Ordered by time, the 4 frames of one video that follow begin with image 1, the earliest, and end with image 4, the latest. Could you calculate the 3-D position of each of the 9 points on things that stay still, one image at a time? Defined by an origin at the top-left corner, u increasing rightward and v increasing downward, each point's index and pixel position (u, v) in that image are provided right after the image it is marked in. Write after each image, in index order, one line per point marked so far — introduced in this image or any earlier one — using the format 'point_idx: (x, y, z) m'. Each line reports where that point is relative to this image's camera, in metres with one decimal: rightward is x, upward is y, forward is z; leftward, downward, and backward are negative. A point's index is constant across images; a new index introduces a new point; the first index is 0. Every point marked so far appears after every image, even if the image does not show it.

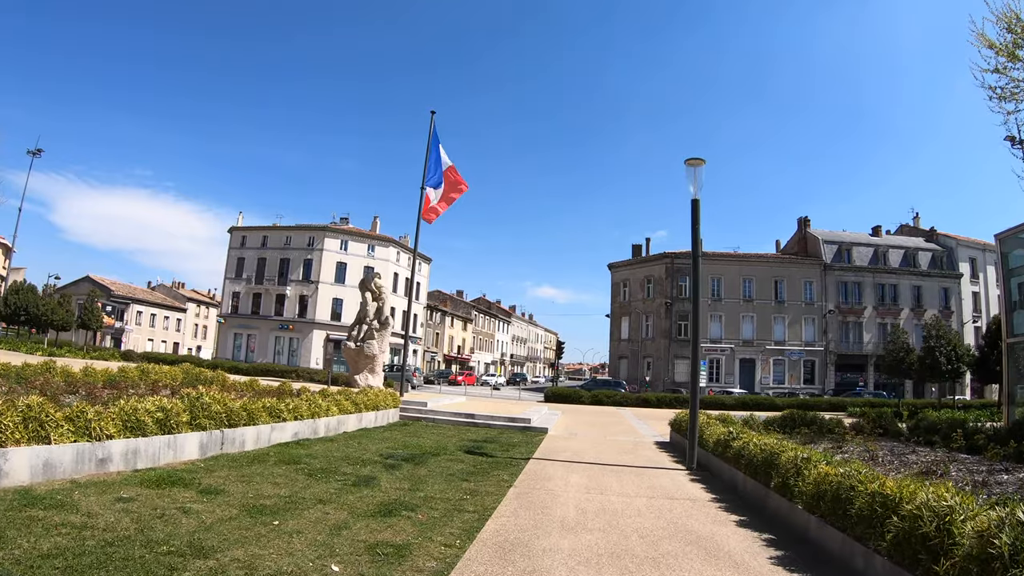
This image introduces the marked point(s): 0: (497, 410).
0: (-0.4, -3.5, +17.0) m
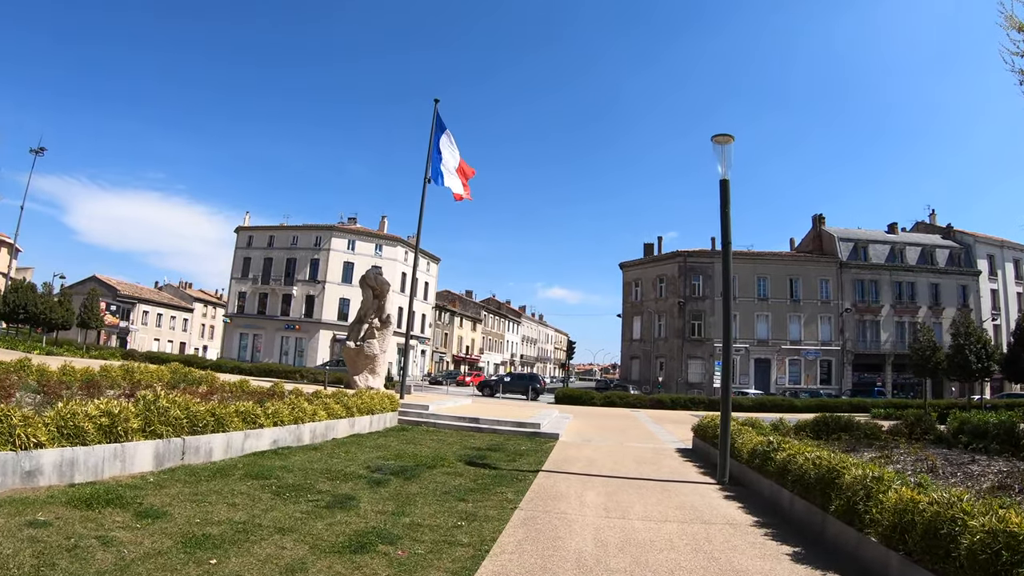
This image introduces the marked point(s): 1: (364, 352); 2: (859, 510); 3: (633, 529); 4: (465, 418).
0: (-0.2, -3.4, +15.8) m
1: (-4.9, -2.1, +19.5) m
2: (+3.0, -1.9, +5.1) m
3: (+1.2, -2.3, +5.6) m
4: (-1.1, -3.1, +14.0) m
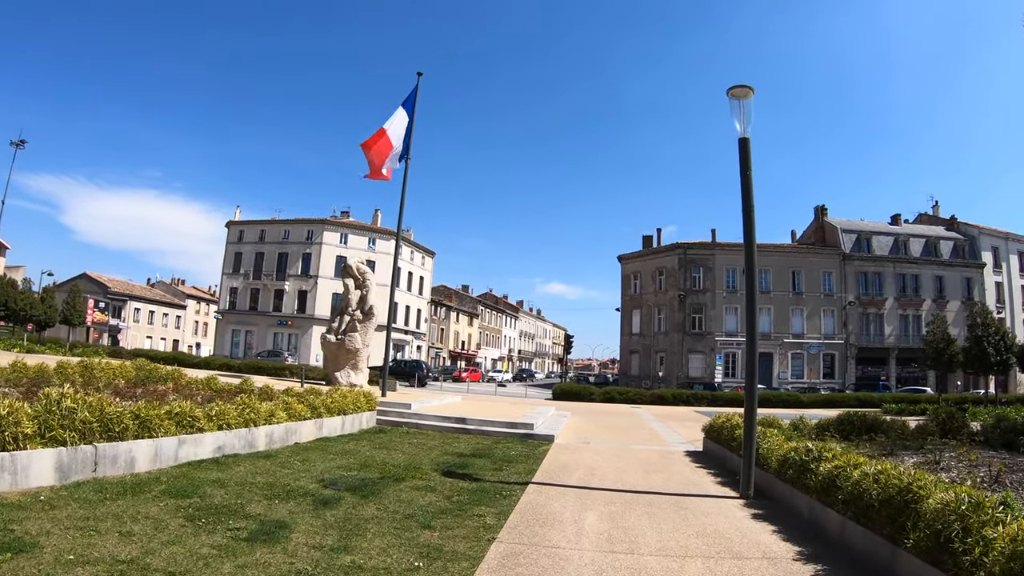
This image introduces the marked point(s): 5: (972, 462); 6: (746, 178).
0: (-0.5, -3.0, +14.5) m
1: (-5.2, -1.8, +18.2) m
2: (+2.9, -1.7, +3.8) m
3: (+1.0, -2.0, +4.3) m
4: (-1.3, -2.8, +12.6) m
5: (+6.0, -2.3, +7.7) m
6: (+3.0, +1.4, +7.7) m
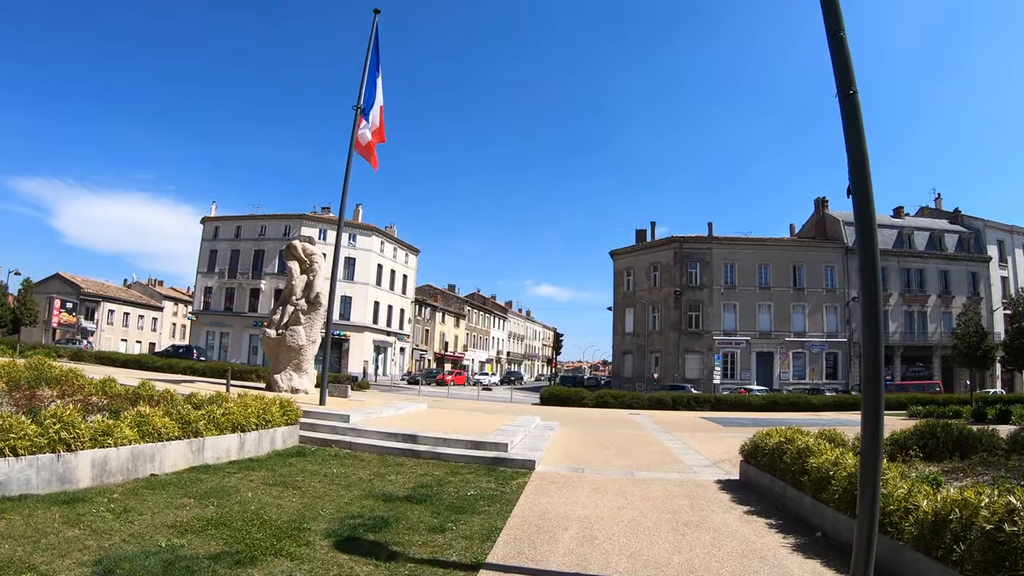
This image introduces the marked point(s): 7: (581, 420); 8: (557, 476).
0: (-1.0, -2.6, +11.4) m
1: (-5.8, -1.4, +15.0) m
2: (+2.5, -1.2, +0.8) m
3: (+0.6, -1.6, +1.2) m
4: (-1.8, -2.3, +9.6) m
5: (+5.6, -1.8, +4.7) m
6: (+2.6, +1.9, +4.7) m
7: (+1.9, -3.7, +16.6) m
8: (+0.5, -2.3, +7.3) m
